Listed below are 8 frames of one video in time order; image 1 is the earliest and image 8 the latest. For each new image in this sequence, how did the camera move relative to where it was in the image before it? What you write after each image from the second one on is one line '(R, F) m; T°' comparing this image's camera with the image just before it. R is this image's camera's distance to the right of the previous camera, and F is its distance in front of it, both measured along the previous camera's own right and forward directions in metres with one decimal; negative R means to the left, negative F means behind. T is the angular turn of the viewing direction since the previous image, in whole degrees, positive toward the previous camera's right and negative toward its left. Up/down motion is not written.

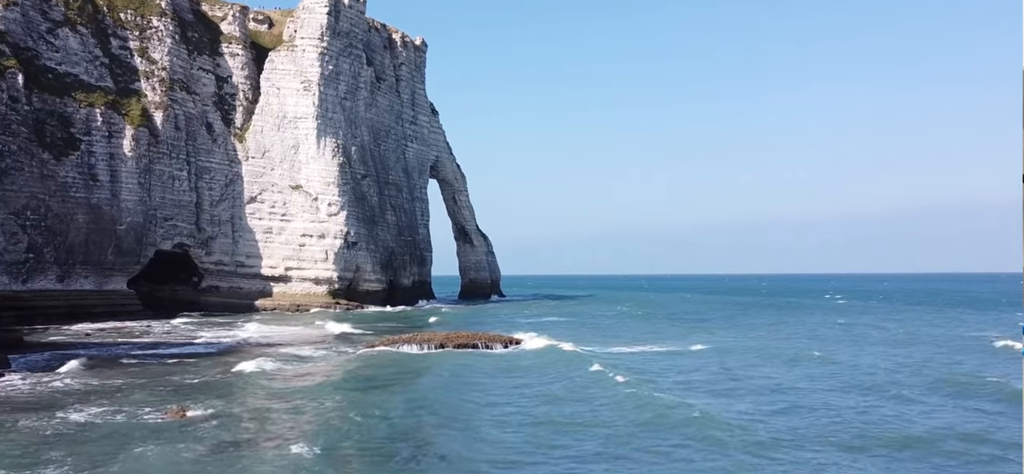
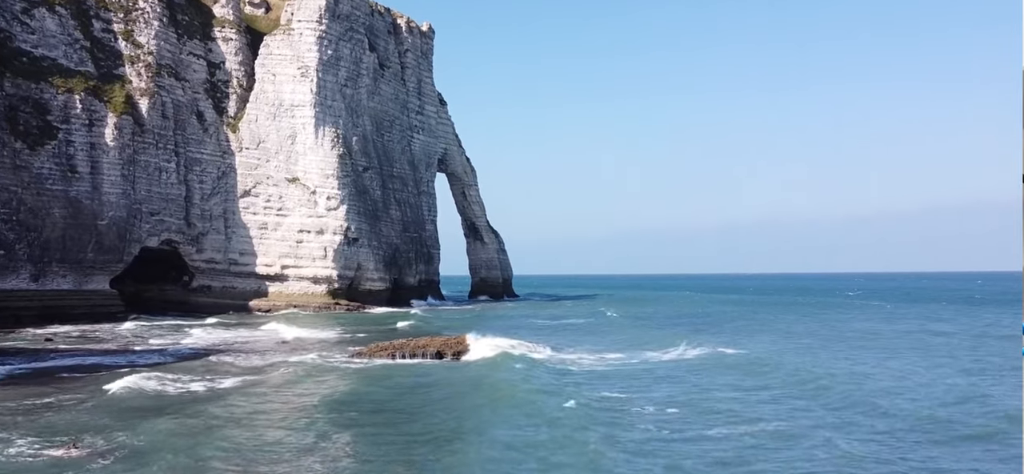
(+0.2, +3.1) m; -1°
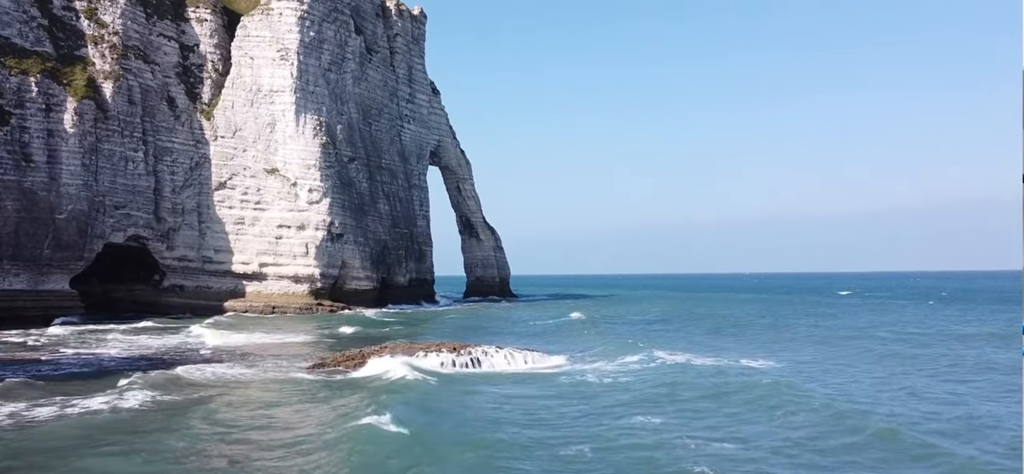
(+0.2, +3.0) m; 0°
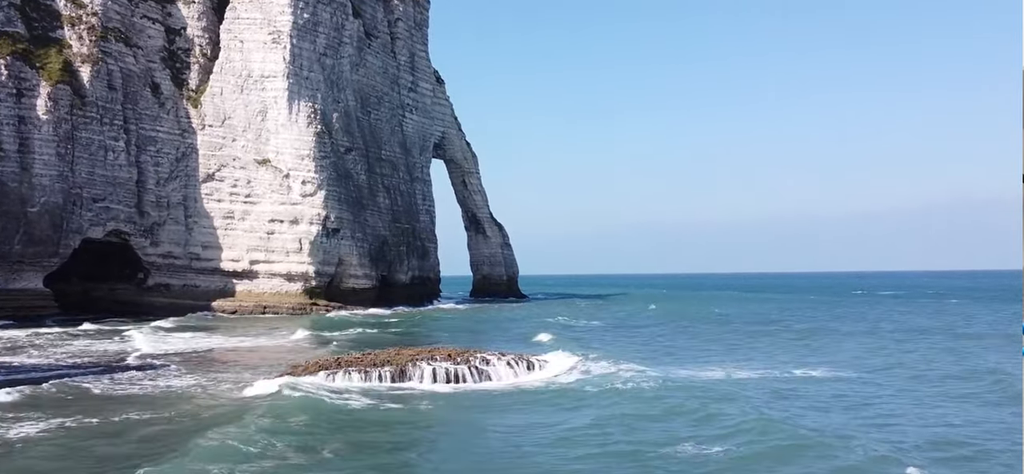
(+0.1, +2.6) m; -1°
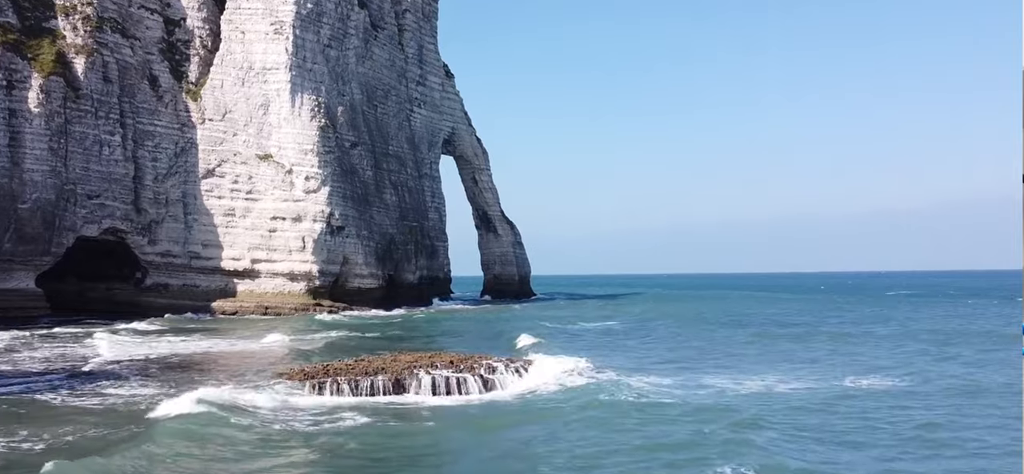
(+0.1, +1.5) m; -1°
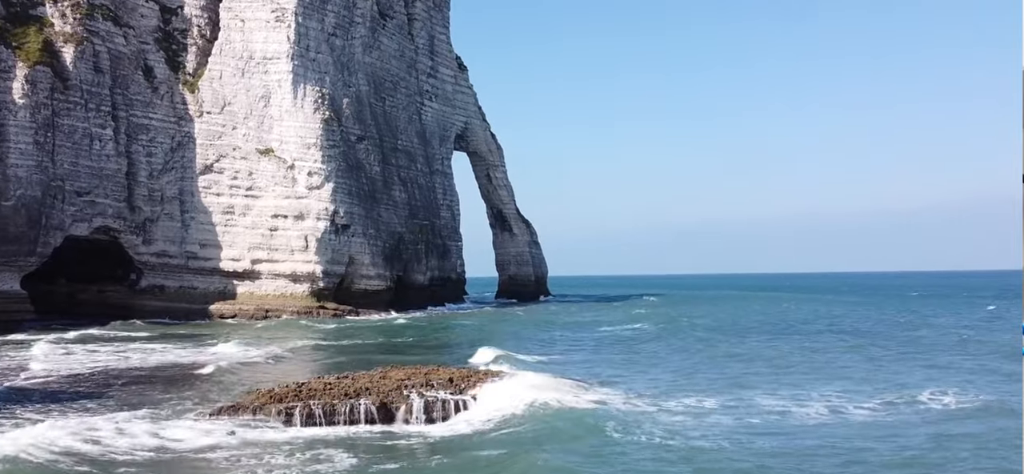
(+0.1, +2.2) m; -1°
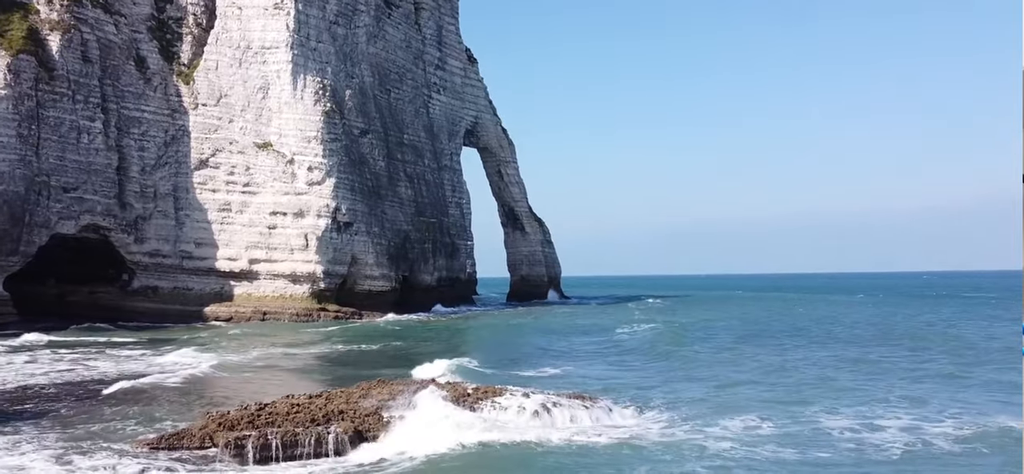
(+0.1, +1.9) m; -1°
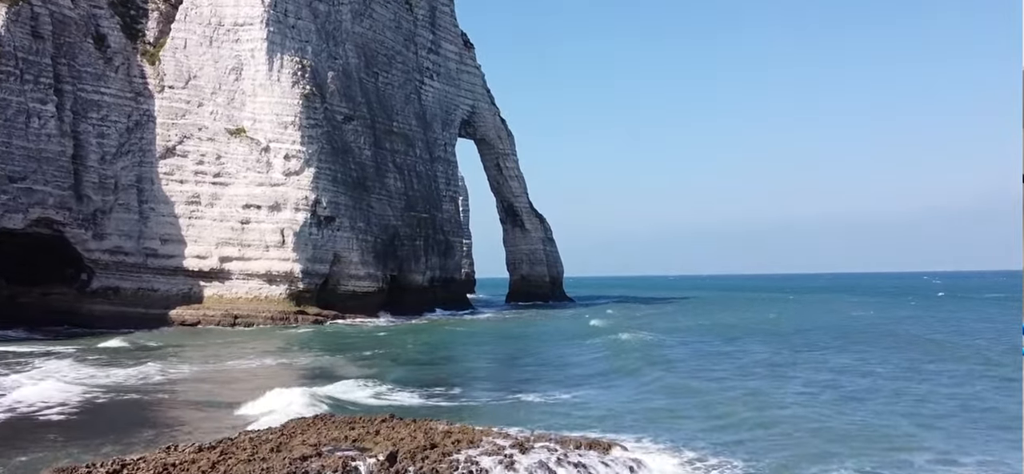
(+0.2, +2.9) m; 0°
